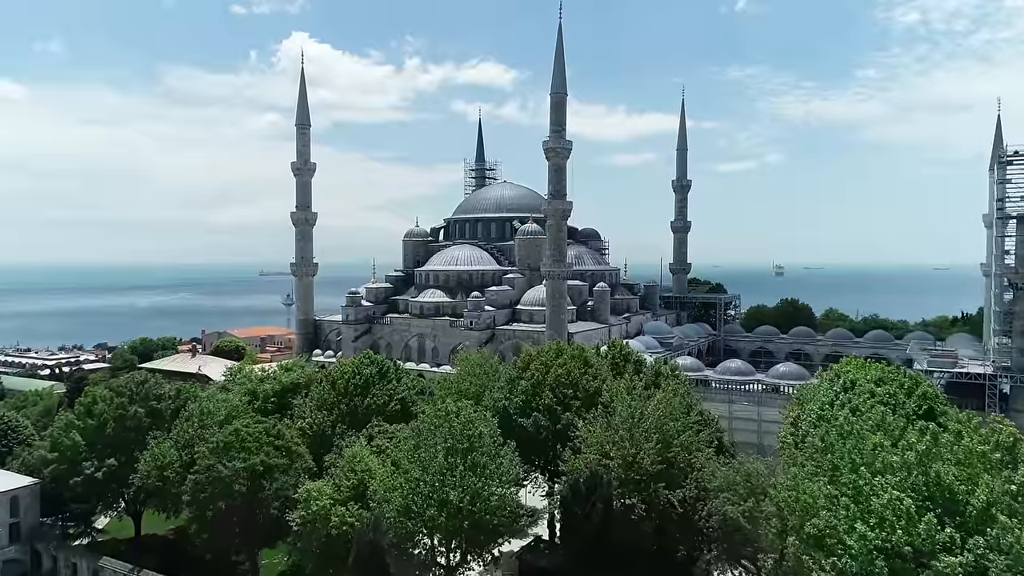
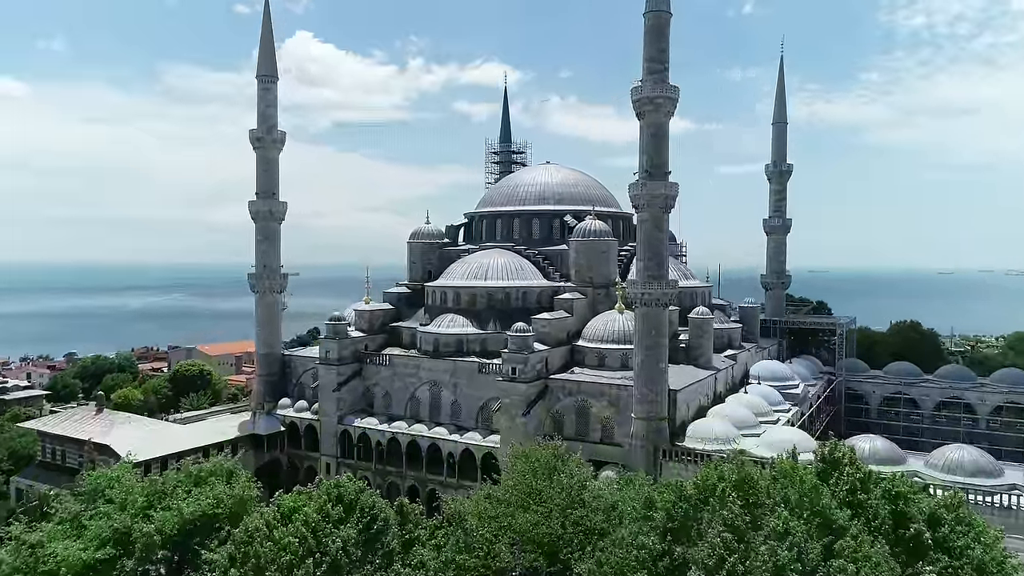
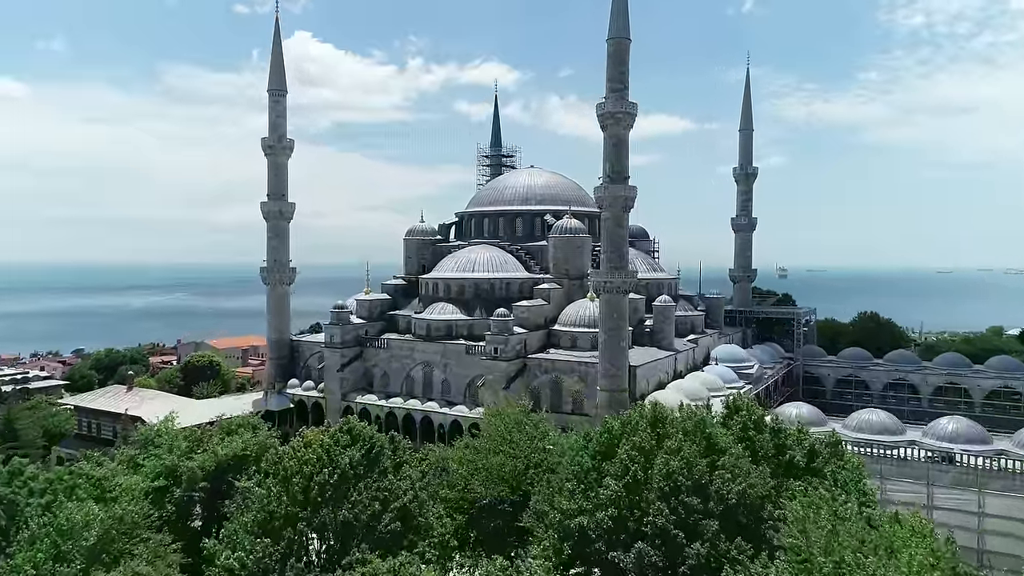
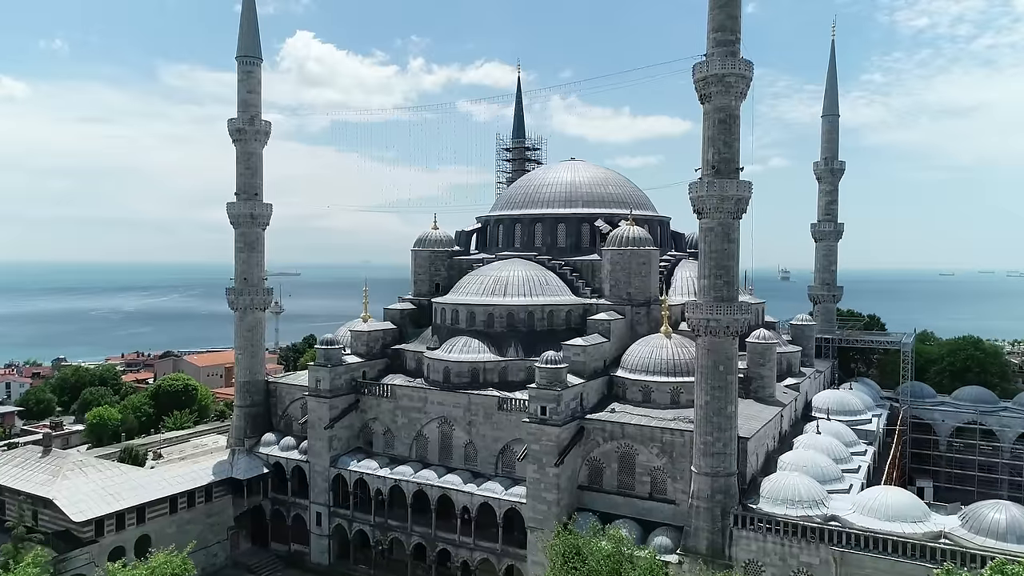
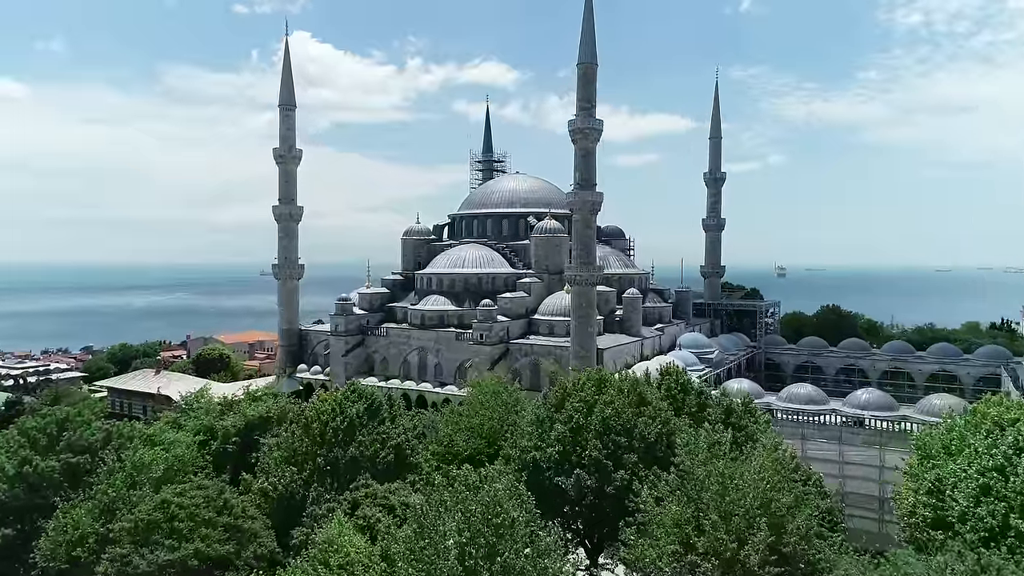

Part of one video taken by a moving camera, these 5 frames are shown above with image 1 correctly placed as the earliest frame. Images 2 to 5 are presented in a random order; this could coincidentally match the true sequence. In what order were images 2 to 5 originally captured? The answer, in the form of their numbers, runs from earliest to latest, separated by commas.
5, 3, 2, 4
